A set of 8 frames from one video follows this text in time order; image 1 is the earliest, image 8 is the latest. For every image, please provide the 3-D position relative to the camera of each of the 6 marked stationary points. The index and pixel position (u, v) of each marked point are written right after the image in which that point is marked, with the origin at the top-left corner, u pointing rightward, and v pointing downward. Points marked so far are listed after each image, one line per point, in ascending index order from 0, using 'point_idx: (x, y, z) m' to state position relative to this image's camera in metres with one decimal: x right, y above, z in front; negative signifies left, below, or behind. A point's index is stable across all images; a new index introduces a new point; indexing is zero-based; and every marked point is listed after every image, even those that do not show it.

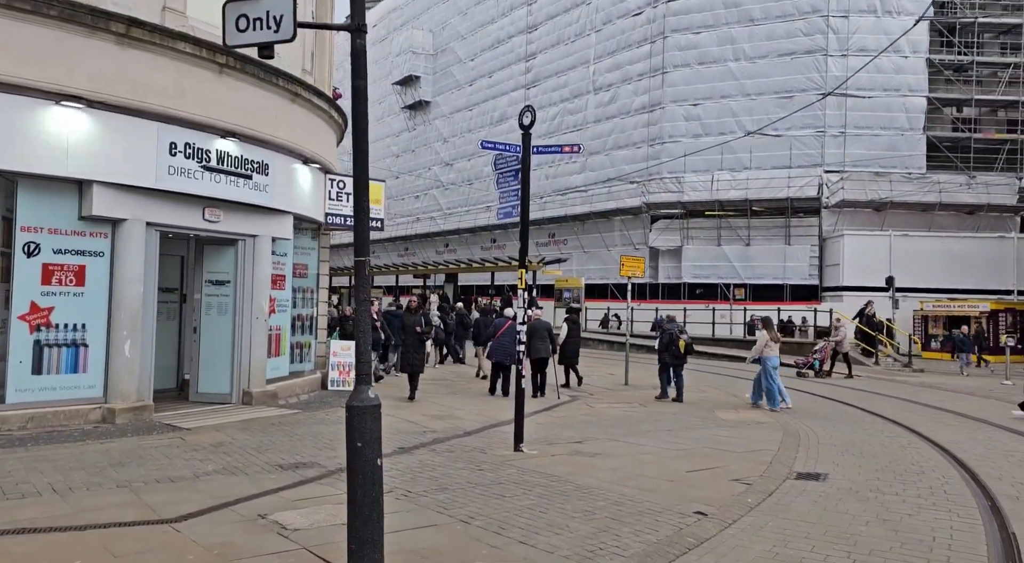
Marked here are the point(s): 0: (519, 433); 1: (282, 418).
0: (+0.1, -1.8, +8.7) m
1: (-3.2, -1.9, +10.3) m
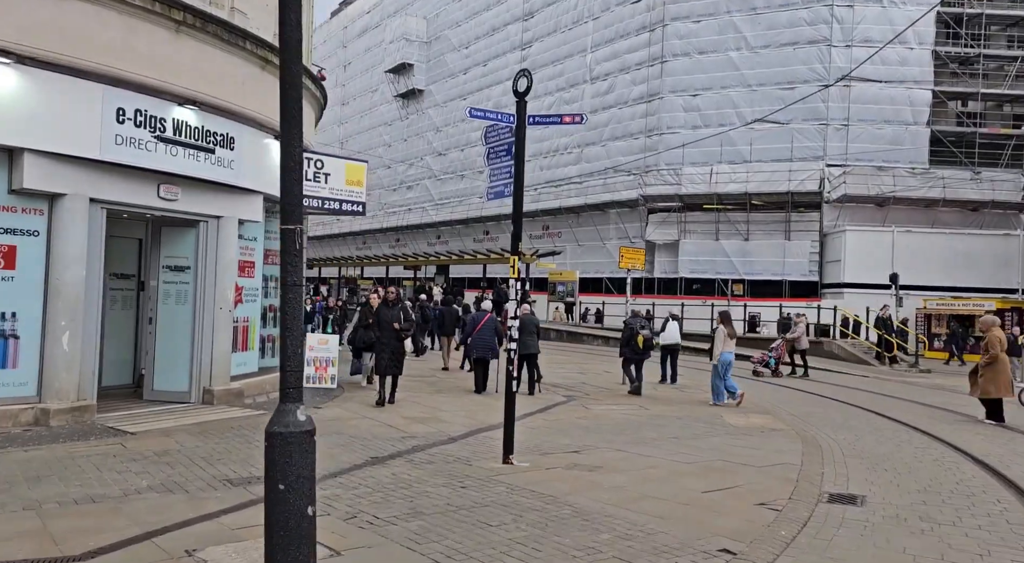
0: (0.0, -1.6, +7.6) m
1: (-3.3, -1.7, +9.2) m
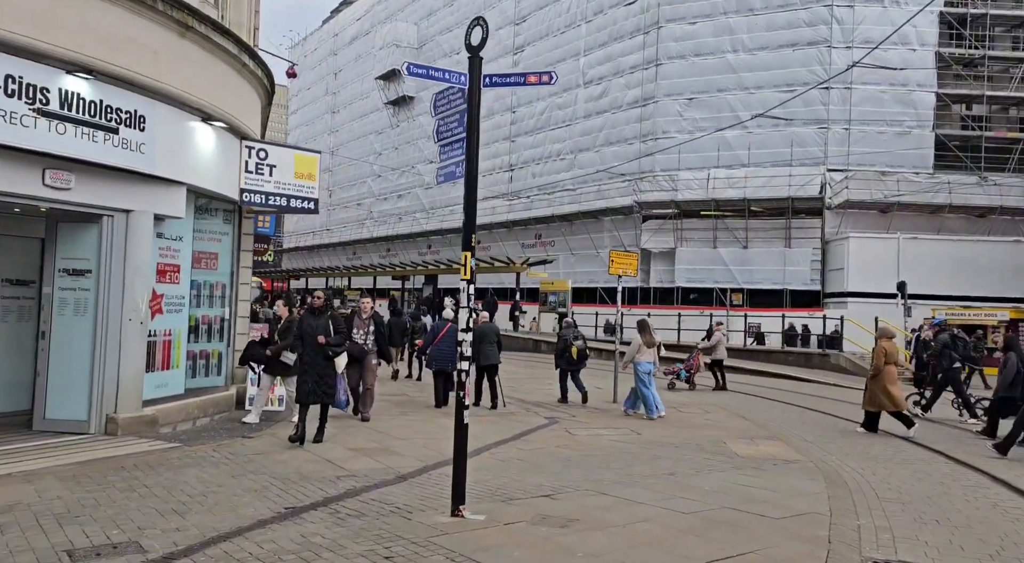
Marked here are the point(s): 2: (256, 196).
0: (-0.4, -1.7, +6.0) m
1: (-3.7, -1.8, +7.6) m
2: (-3.8, +1.3, +10.9) m
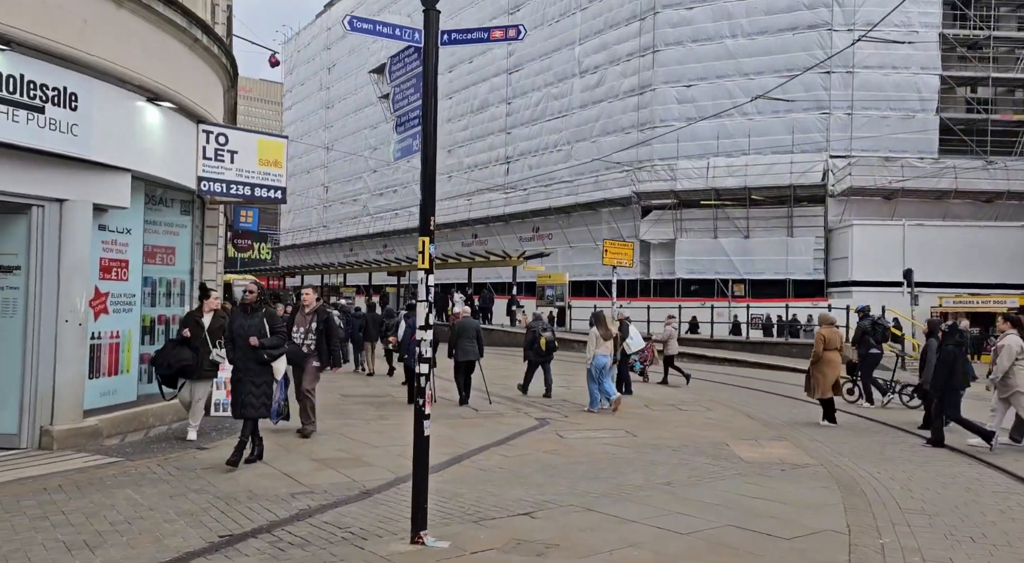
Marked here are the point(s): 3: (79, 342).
0: (-0.7, -1.6, +5.1) m
1: (-3.9, -1.7, +6.8) m
2: (-4.0, +1.3, +10.1) m
3: (-4.5, -0.6, +7.8) m
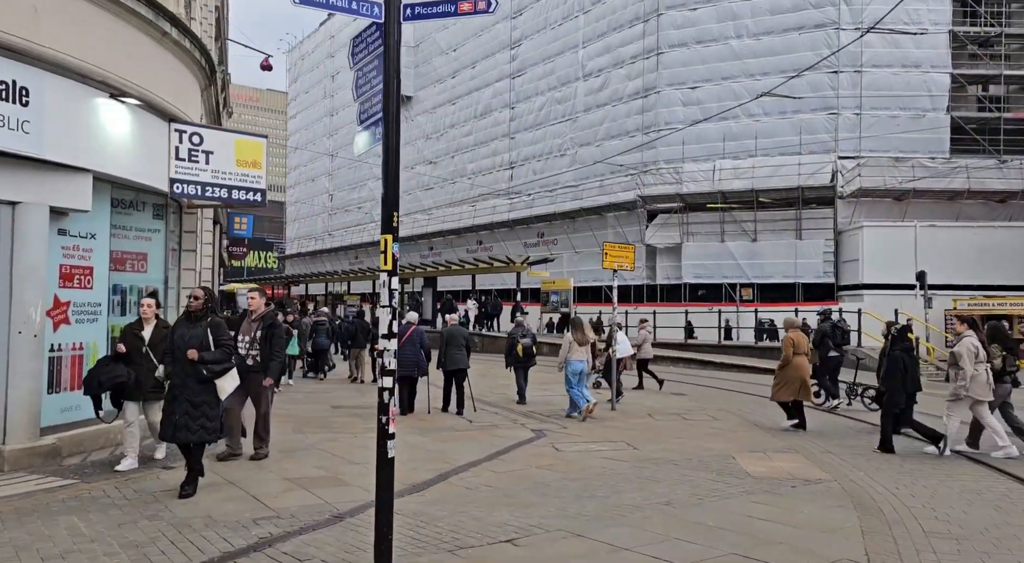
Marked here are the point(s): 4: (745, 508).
0: (-0.8, -1.6, +4.6) m
1: (-4.1, -1.8, +6.2) m
2: (-4.1, +1.2, +9.6) m
3: (-4.6, -0.7, +7.2) m
4: (+2.1, -2.0, +6.7) m
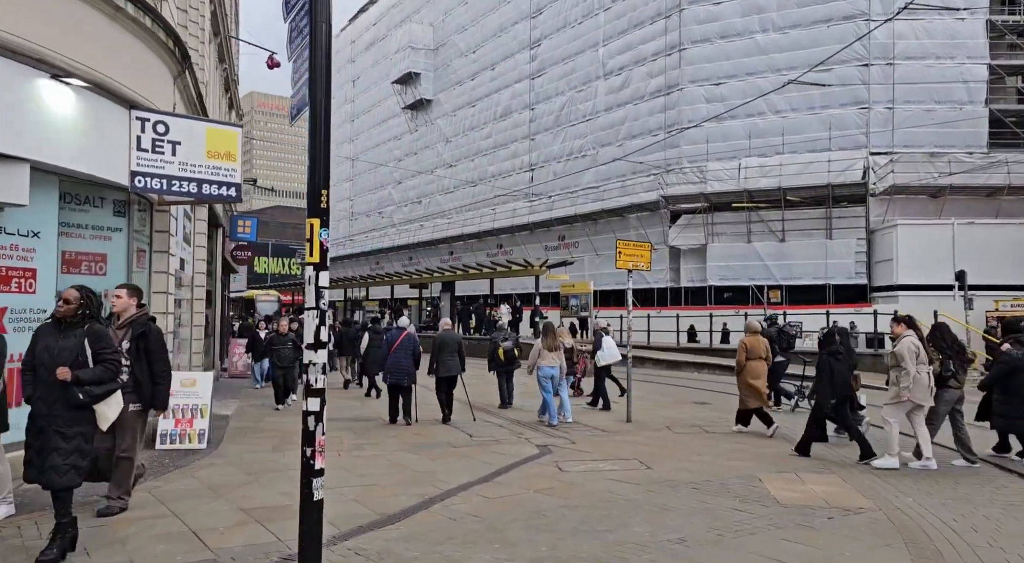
0: (-1.0, -1.6, +3.6) m
1: (-4.2, -1.8, +5.4) m
2: (-4.2, +1.2, +8.7) m
3: (-4.7, -0.7, +6.4) m
4: (+2.0, -2.0, +5.6) m
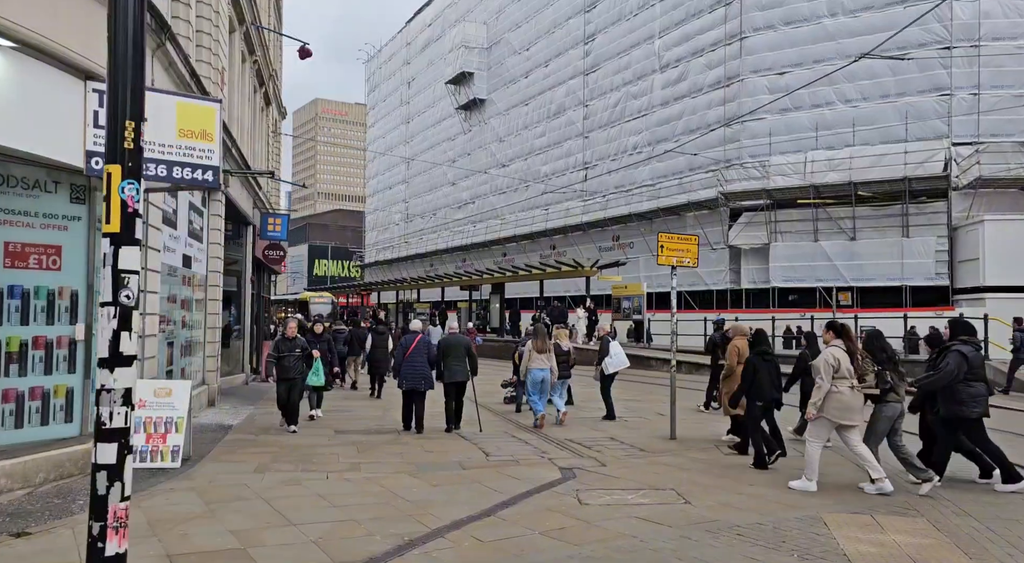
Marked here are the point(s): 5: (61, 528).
0: (-1.3, -1.5, +2.3) m
1: (-4.4, -1.8, +4.3) m
2: (-4.1, +1.2, +7.6) m
3: (-4.8, -0.7, +5.4) m
4: (+1.8, -1.9, +4.0) m
5: (-3.4, -1.9, +5.8) m
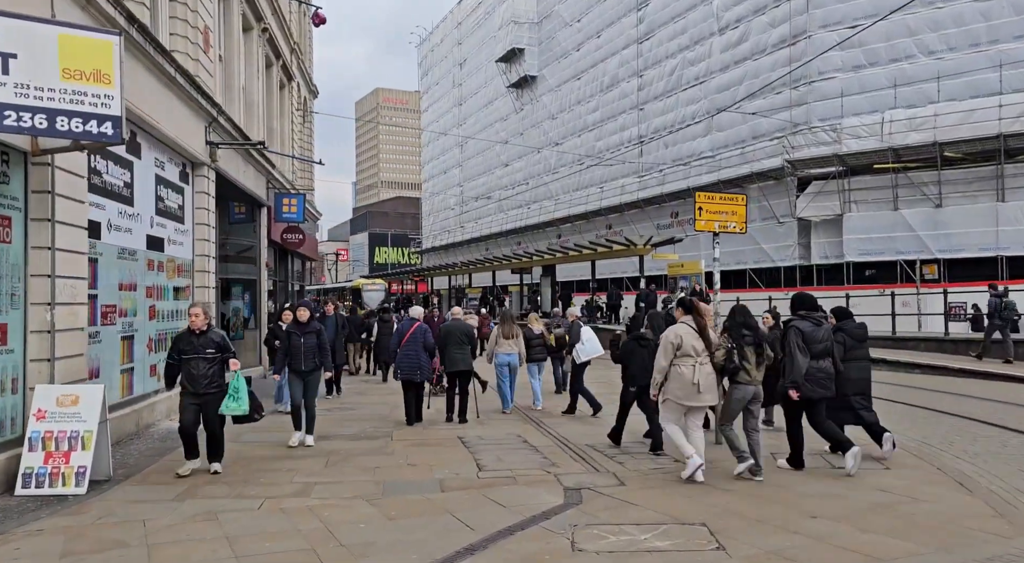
0: (-2.0, -1.4, +0.5) m
1: (-4.8, -1.7, +2.8) m
2: (-4.3, +1.4, +6.0) m
3: (-5.2, -0.6, +3.9) m
4: (+1.3, -1.7, +2.0) m
5: (-3.8, -1.8, +4.2) m
